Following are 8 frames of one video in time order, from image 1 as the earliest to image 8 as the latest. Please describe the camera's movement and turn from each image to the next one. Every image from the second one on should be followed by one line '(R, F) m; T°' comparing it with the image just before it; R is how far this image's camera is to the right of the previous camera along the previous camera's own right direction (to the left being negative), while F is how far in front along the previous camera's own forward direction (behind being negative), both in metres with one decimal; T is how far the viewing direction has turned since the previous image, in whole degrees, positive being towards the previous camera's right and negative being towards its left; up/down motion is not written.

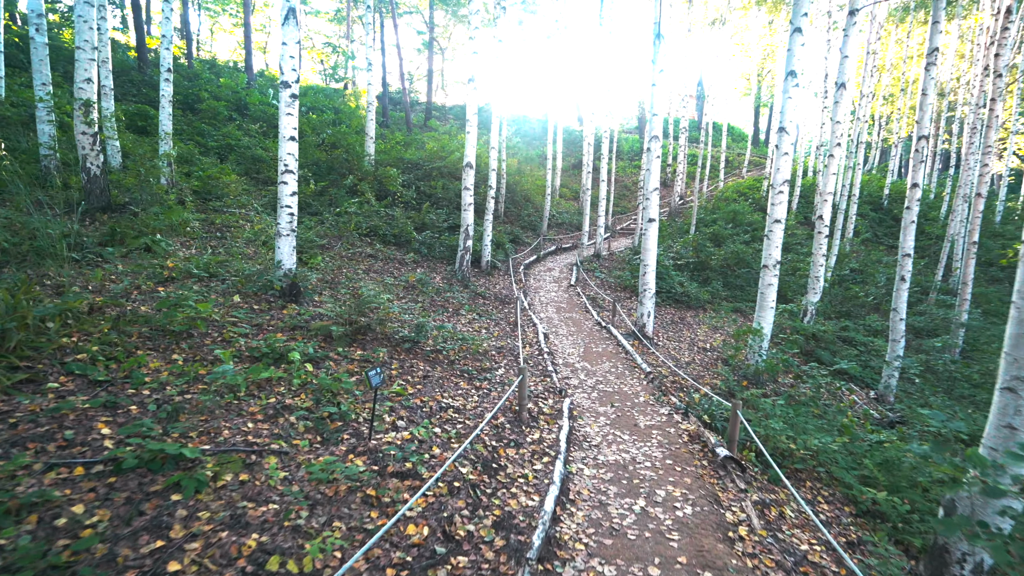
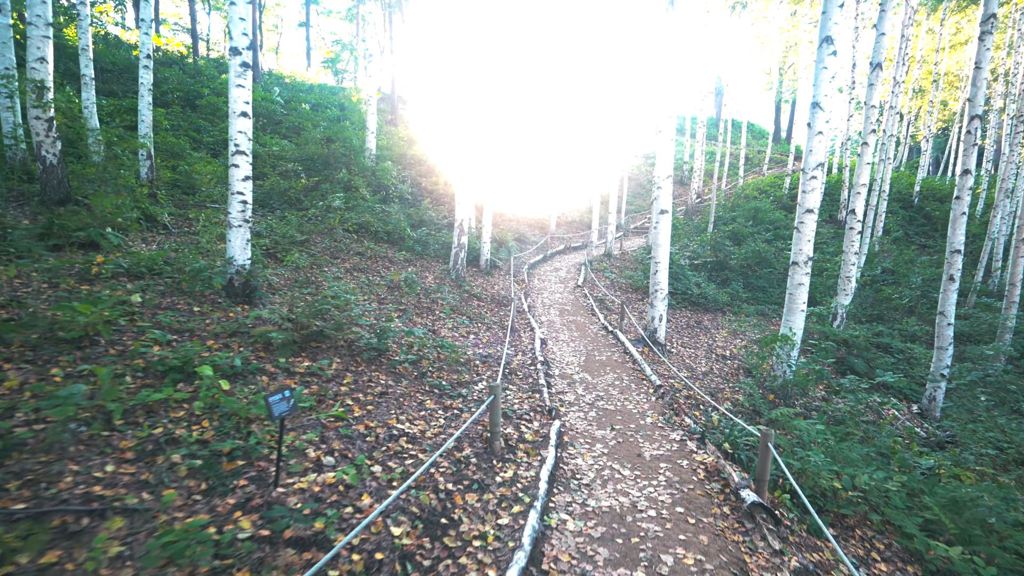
(+0.4, +1.0) m; -2°
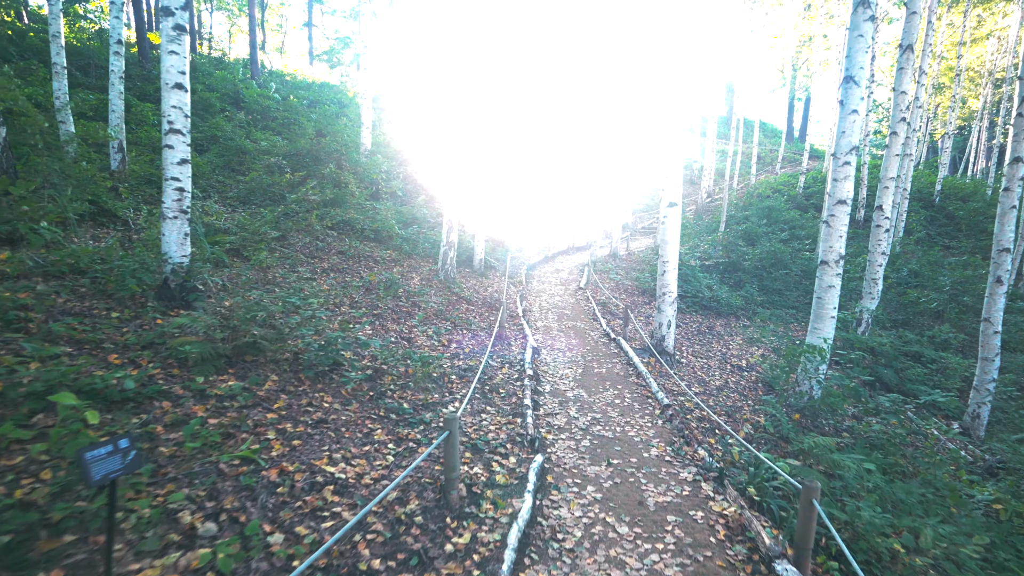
(+0.3, +0.9) m; -1°
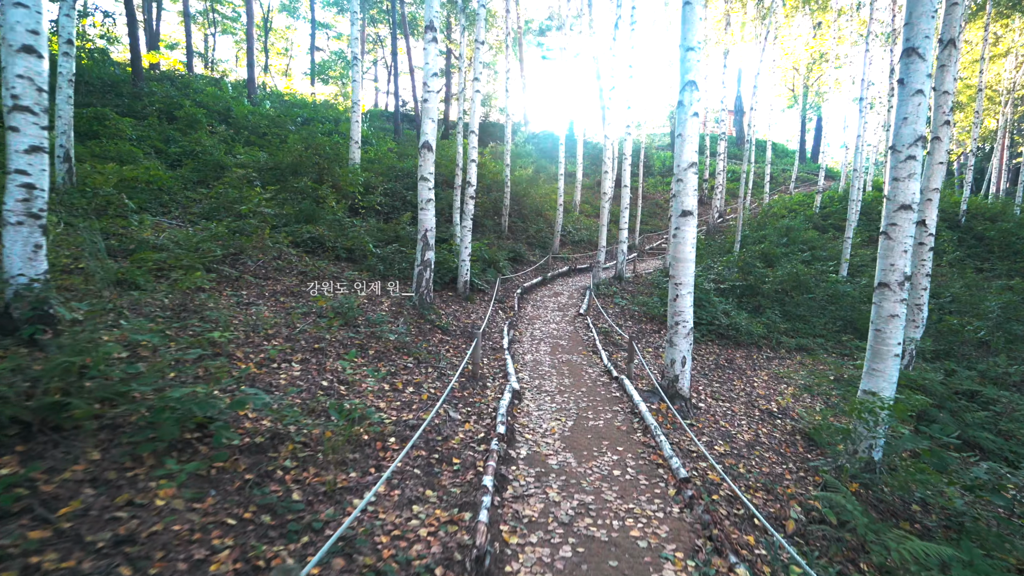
(+0.4, +1.4) m; -1°
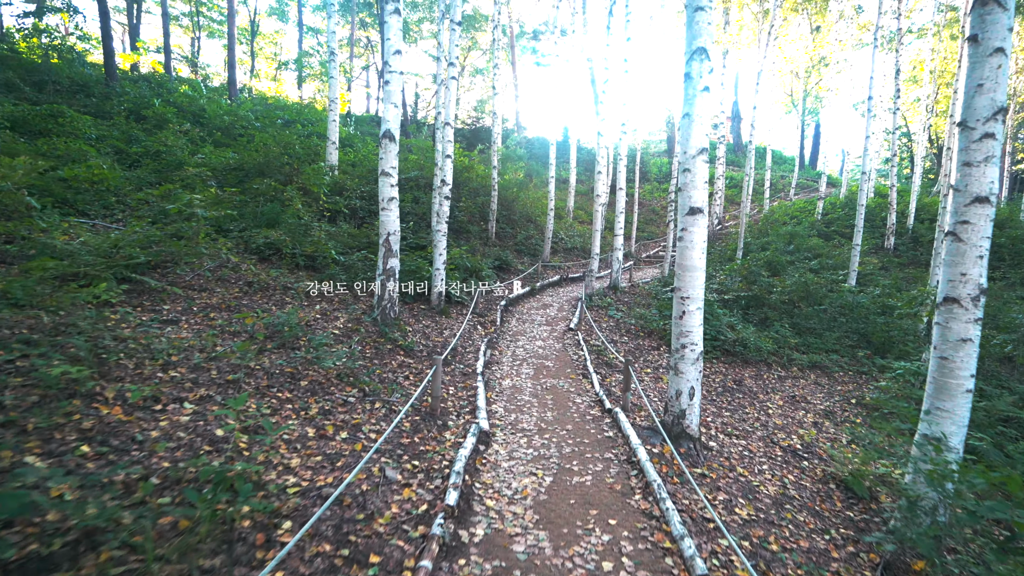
(+0.3, +1.2) m; 0°
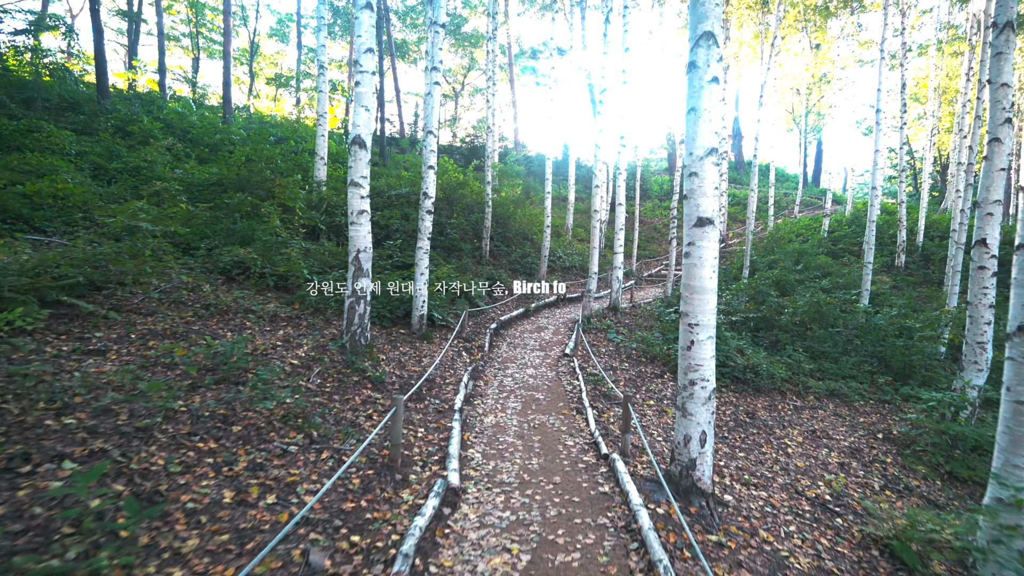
(+0.2, +0.8) m; 0°
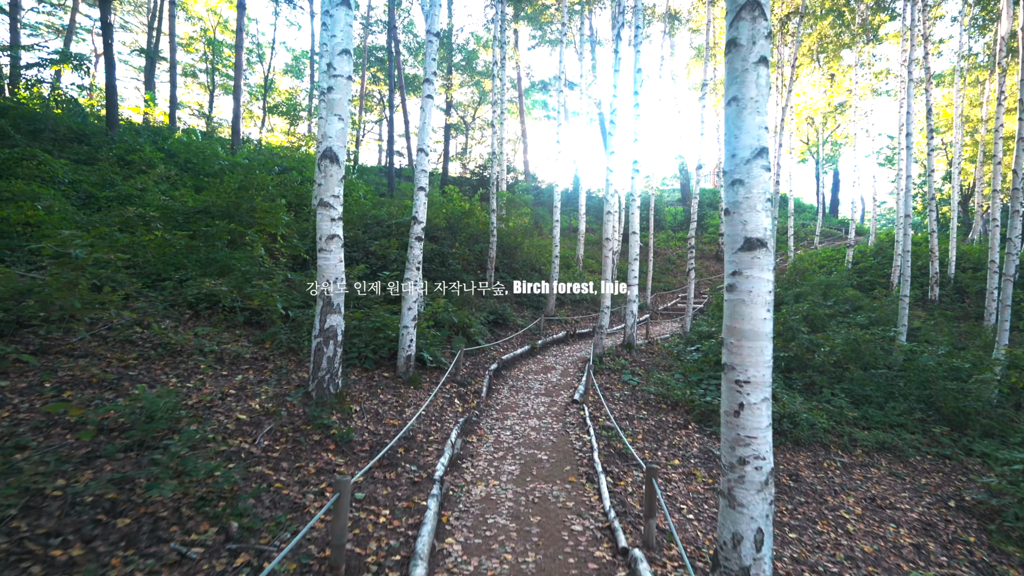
(+0.2, +1.0) m; -1°
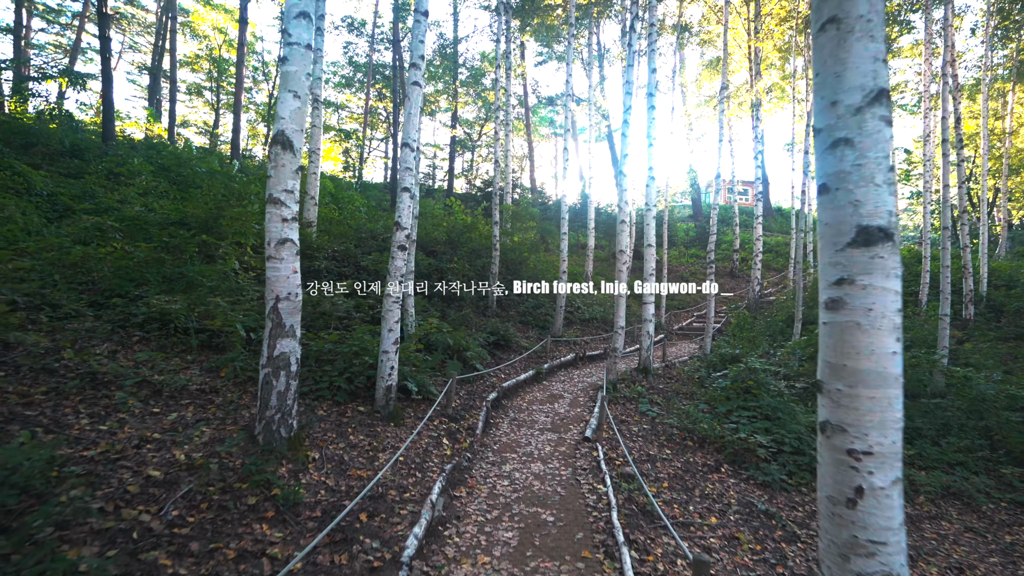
(+0.1, +1.1) m; -1°
